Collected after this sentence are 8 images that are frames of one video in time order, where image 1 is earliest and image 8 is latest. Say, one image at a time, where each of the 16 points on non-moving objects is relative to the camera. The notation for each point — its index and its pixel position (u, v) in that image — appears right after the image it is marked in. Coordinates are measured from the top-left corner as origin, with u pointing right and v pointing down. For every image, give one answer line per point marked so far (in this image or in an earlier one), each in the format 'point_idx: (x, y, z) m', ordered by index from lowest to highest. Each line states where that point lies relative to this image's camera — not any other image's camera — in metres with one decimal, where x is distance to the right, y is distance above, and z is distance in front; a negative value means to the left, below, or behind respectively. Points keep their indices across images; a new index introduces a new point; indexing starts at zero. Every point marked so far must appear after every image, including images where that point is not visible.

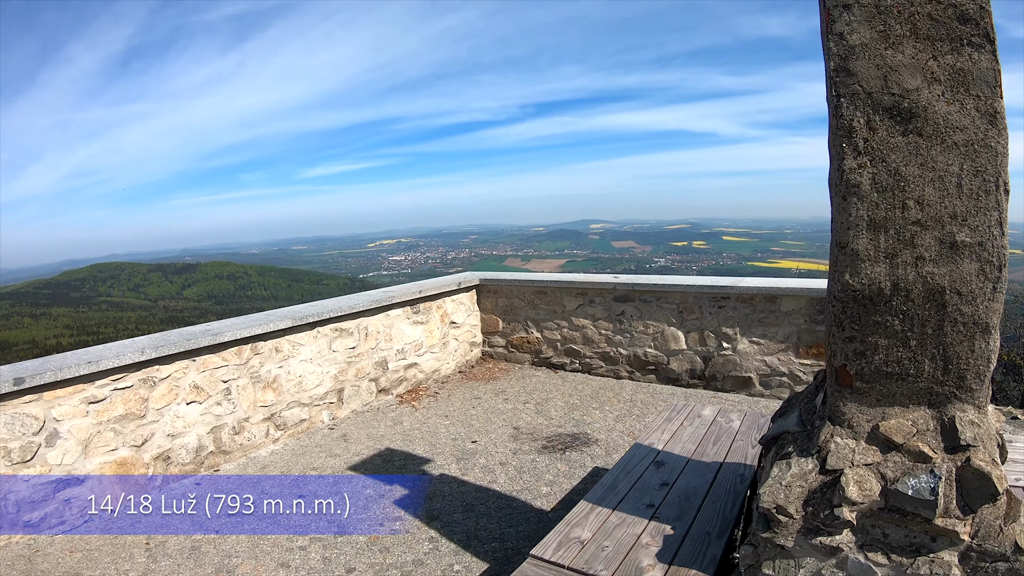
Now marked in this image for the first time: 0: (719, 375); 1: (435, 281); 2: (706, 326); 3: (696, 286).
0: (+1.8, -0.8, +4.5) m
1: (-0.8, +0.1, +4.7) m
2: (+1.7, -0.3, +4.4) m
3: (+1.5, 0.0, +4.2) m
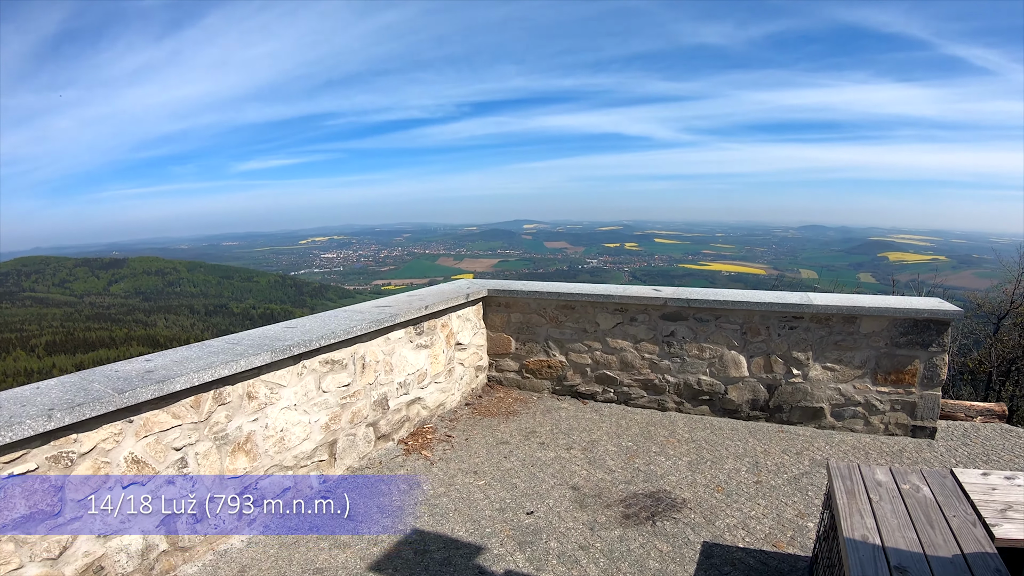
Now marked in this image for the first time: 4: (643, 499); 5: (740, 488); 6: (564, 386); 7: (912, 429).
0: (+2.0, -0.9, +3.9) m
1: (-0.6, 0.0, +3.8) m
2: (+1.9, -0.5, +3.8) m
3: (+1.8, -0.1, +3.6) m
4: (+0.7, -1.1, +2.7) m
5: (+1.3, -1.2, +3.0) m
6: (+0.4, -0.8, +3.9) m
7: (+3.0, -1.0, +3.9) m
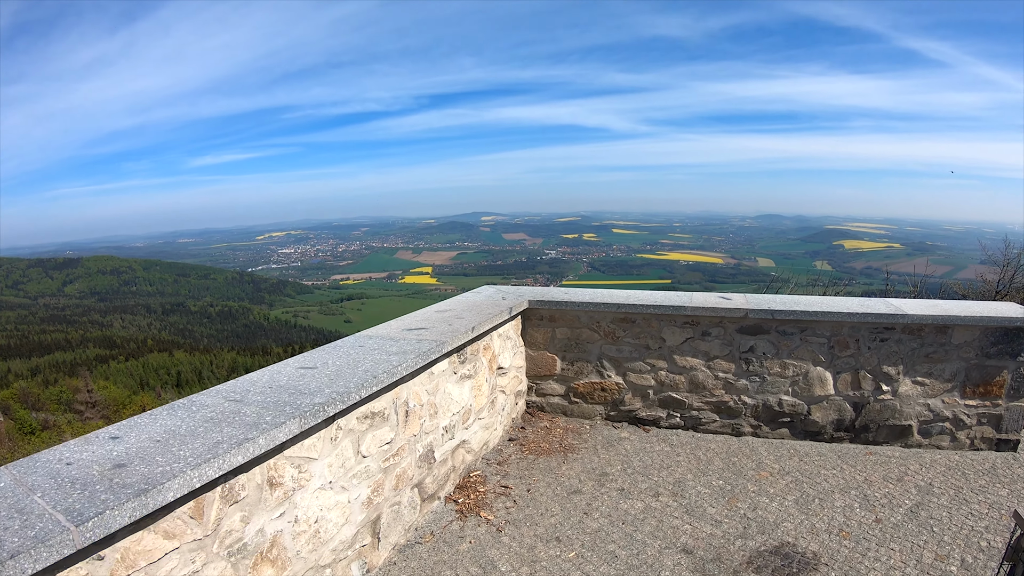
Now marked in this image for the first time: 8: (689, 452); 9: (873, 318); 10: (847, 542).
0: (+2.4, -0.9, +3.5) m
1: (-0.2, -0.1, +3.2) m
2: (+2.2, -0.5, +3.3) m
3: (+2.1, -0.2, +3.1) m
4: (+1.1, -1.2, +2.2) m
5: (+1.7, -1.2, +2.6) m
6: (+0.8, -0.8, +3.4) m
7: (+3.3, -1.1, +3.5) m
8: (+1.1, -1.0, +3.1) m
9: (+2.3, -0.2, +3.2) m
10: (+1.6, -1.2, +2.4) m
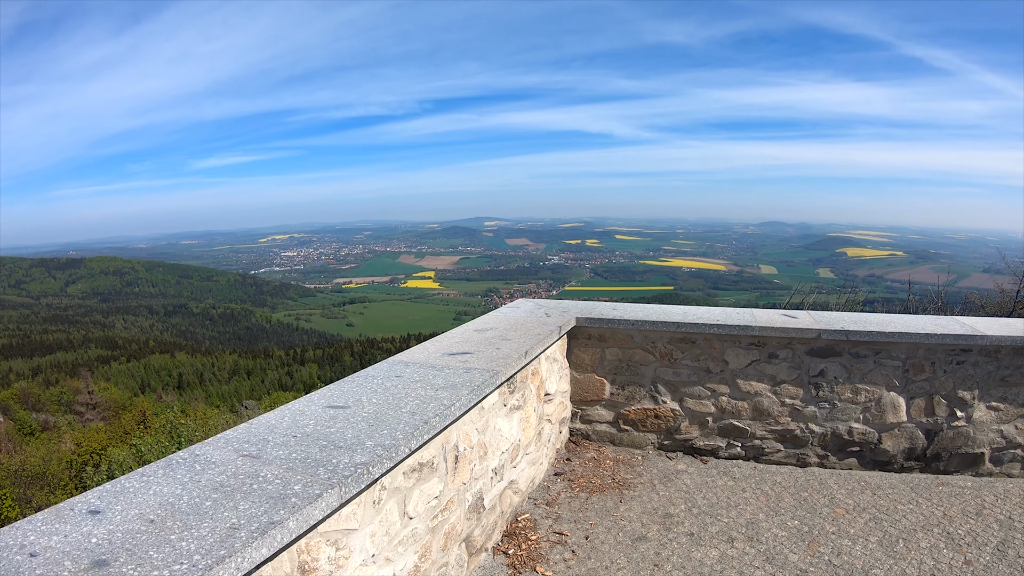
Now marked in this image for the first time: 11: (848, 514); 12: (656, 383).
0: (+2.7, -1.0, +3.2) m
1: (+0.1, -0.2, +3.0) m
2: (+2.5, -0.6, +3.1) m
3: (+2.4, -0.3, +2.9) m
4: (+1.4, -1.3, +1.9) m
5: (+2.0, -1.3, +2.3) m
6: (+1.0, -0.9, +3.1) m
7: (+3.6, -1.2, +3.3) m
8: (+1.3, -1.1, +2.8) m
9: (+2.5, -0.3, +3.0) m
10: (+1.8, -1.3, +2.2) m
11: (+1.7, -1.2, +2.7) m
12: (+0.9, -0.6, +3.2) m
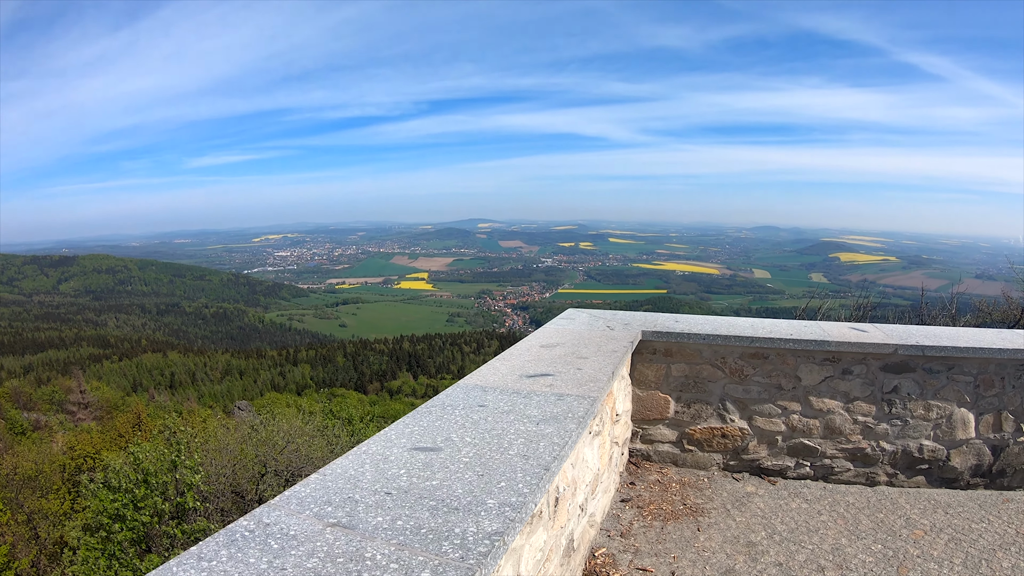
0: (+3.0, -1.1, +3.1) m
1: (+0.4, -0.3, +2.9) m
2: (+2.9, -0.7, +3.0) m
3: (+2.7, -0.3, +2.8) m
4: (+1.7, -1.3, +1.9) m
5: (+2.4, -1.4, +2.2) m
6: (+1.4, -1.0, +3.0) m
7: (+3.9, -1.3, +3.2) m
8: (+1.7, -1.2, +2.7) m
9: (+2.9, -0.4, +2.9) m
10: (+2.2, -1.4, +2.1) m
11: (+2.1, -1.2, +2.6) m
12: (+1.3, -0.7, +3.1) m
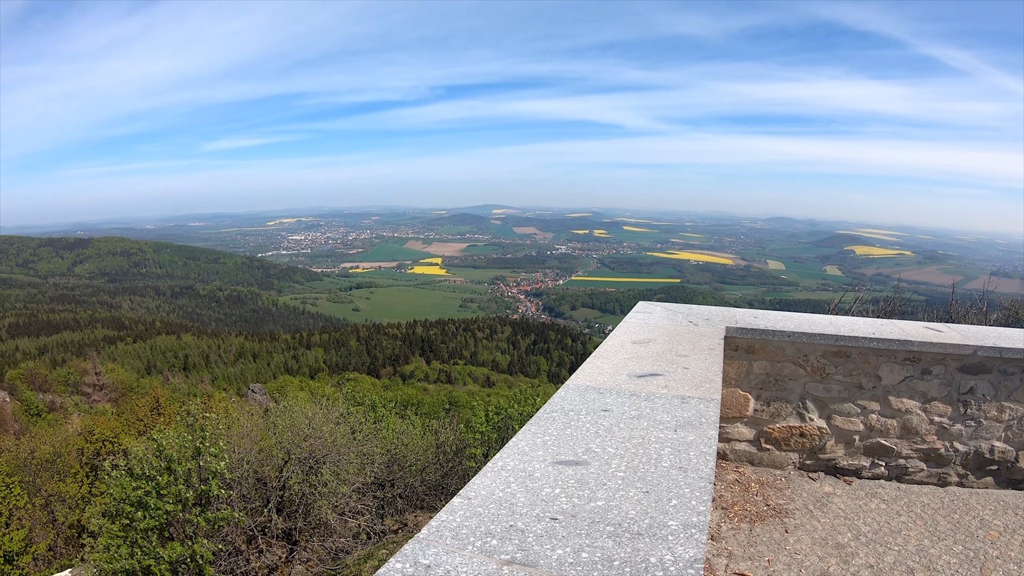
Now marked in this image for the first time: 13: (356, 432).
0: (+3.5, -1.1, +3.2) m
1: (+0.9, -0.3, +3.0) m
2: (+3.3, -0.7, +3.0) m
3: (+3.2, -0.4, +2.8) m
4: (+2.1, -1.4, +1.9) m
5: (+2.8, -1.4, +2.3) m
6: (+1.8, -1.0, +3.1) m
7: (+4.4, -1.3, +3.2) m
8: (+2.1, -1.2, +2.8) m
9: (+3.3, -0.4, +2.9) m
10: (+2.6, -1.4, +2.2) m
11: (+2.5, -1.3, +2.7) m
12: (+1.7, -0.6, +3.1) m
13: (-3.7, -3.7, +12.5) m
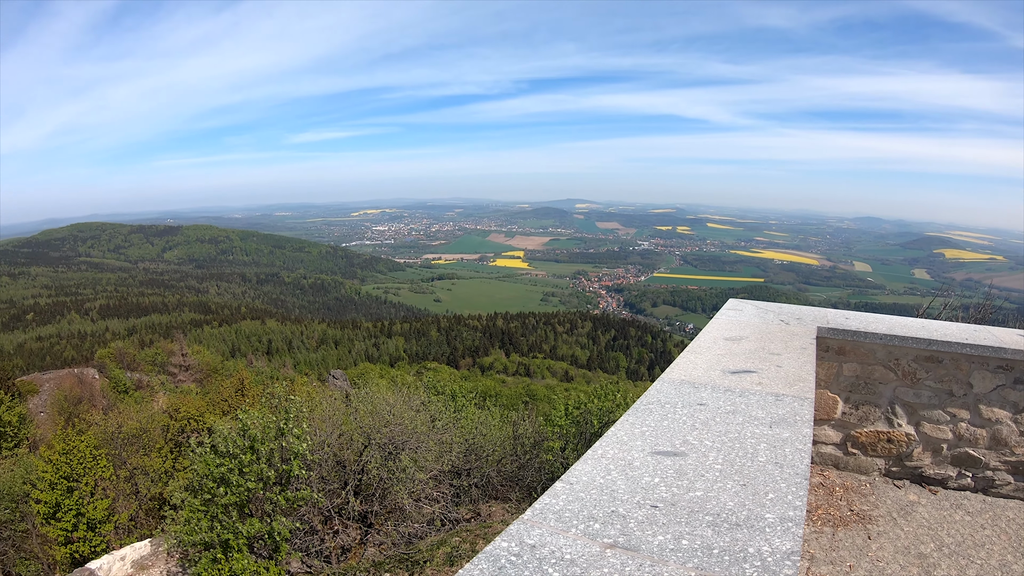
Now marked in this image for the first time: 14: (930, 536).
0: (+3.9, -1.2, +3.0) m
1: (+1.4, -0.2, +3.2) m
2: (+3.8, -0.8, +2.9) m
3: (+3.6, -0.4, +2.8) m
4: (+2.4, -1.4, +2.0) m
5: (+3.1, -1.5, +2.3) m
6: (+2.3, -1.0, +3.2) m
7: (+4.8, -1.4, +3.0) m
8: (+2.5, -1.2, +2.9) m
9: (+3.8, -0.5, +2.8) m
10: (+2.9, -1.5, +2.2) m
11: (+2.9, -1.3, +2.7) m
12: (+2.2, -0.6, +3.3) m
13: (-1.9, -3.4, +13.3) m
14: (+2.1, -1.2, +2.8) m
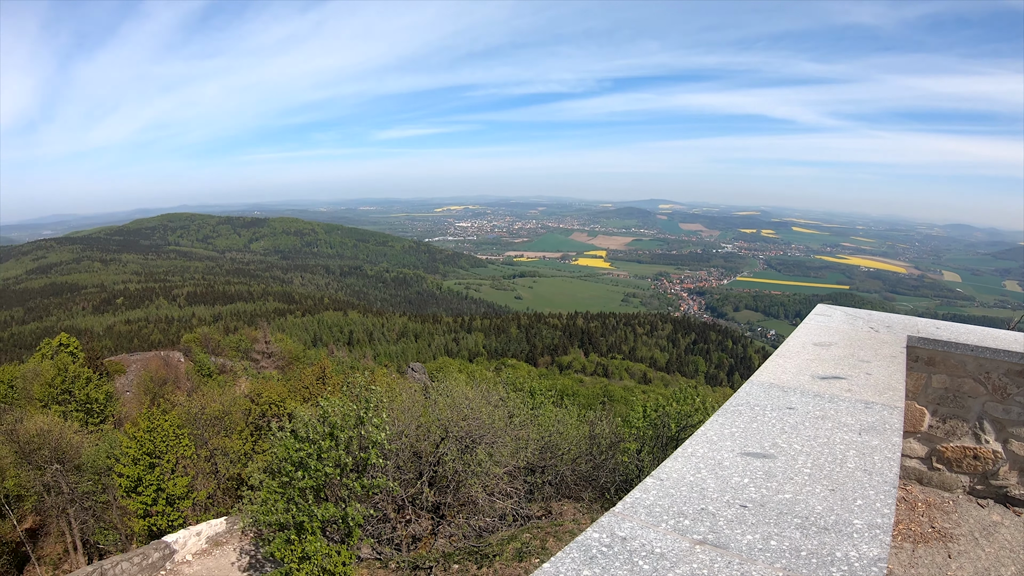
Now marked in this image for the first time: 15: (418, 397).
0: (+4.3, -1.3, +2.9) m
1: (+1.8, -0.3, +3.5) m
2: (+4.1, -0.9, +2.8) m
3: (+4.0, -0.5, +2.7) m
4: (+2.6, -1.5, +2.2) m
5: (+3.3, -1.6, +2.3) m
6: (+2.7, -1.1, +3.4) m
7: (+5.1, -1.6, +2.7) m
8: (+2.9, -1.3, +3.0) m
9: (+4.1, -0.6, +2.7) m
10: (+3.1, -1.5, +2.2) m
11: (+3.2, -1.4, +2.7) m
12: (+2.6, -0.7, +3.4) m
13: (0.0, -3.3, +14.0) m
14: (+2.4, -1.2, +2.9) m
15: (-2.5, -2.9, +14.2) m
